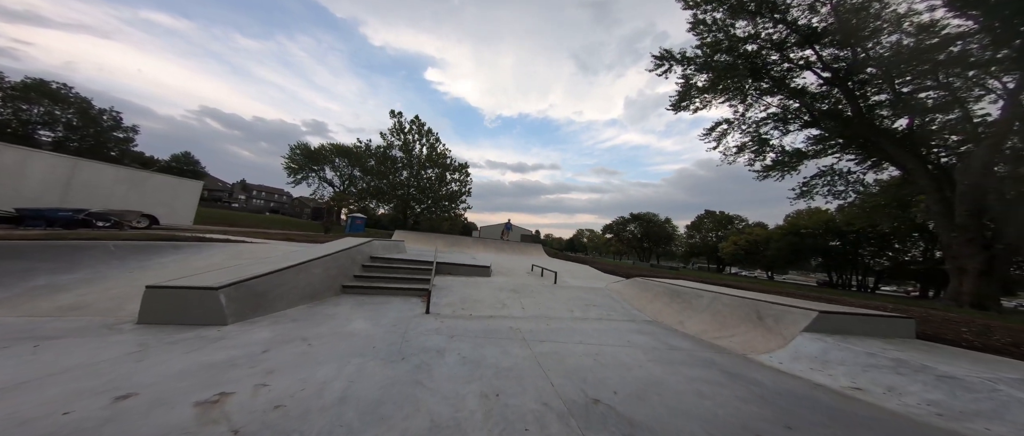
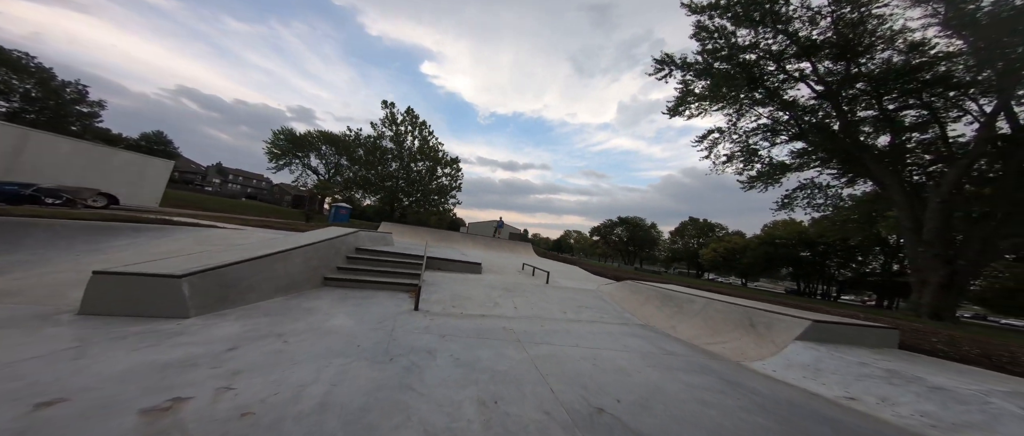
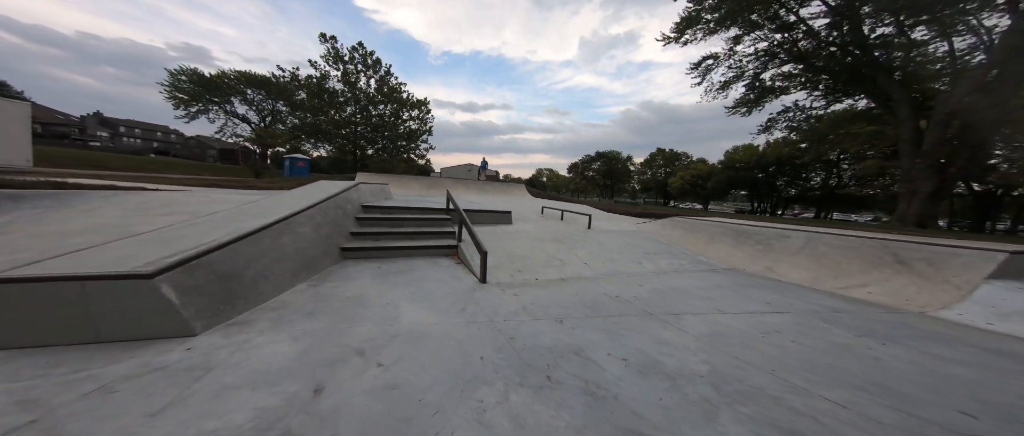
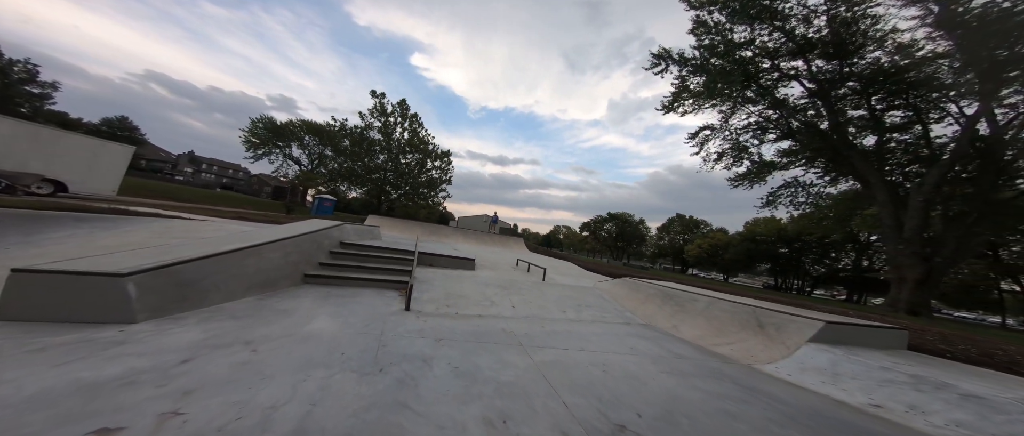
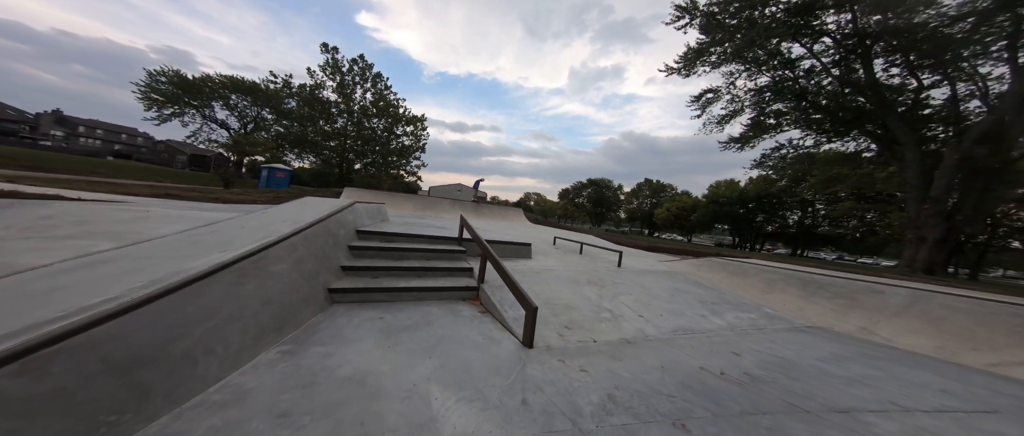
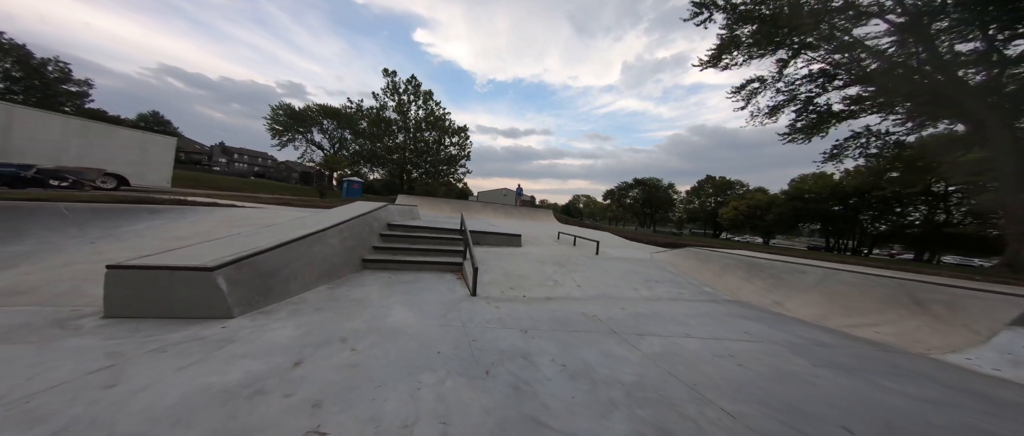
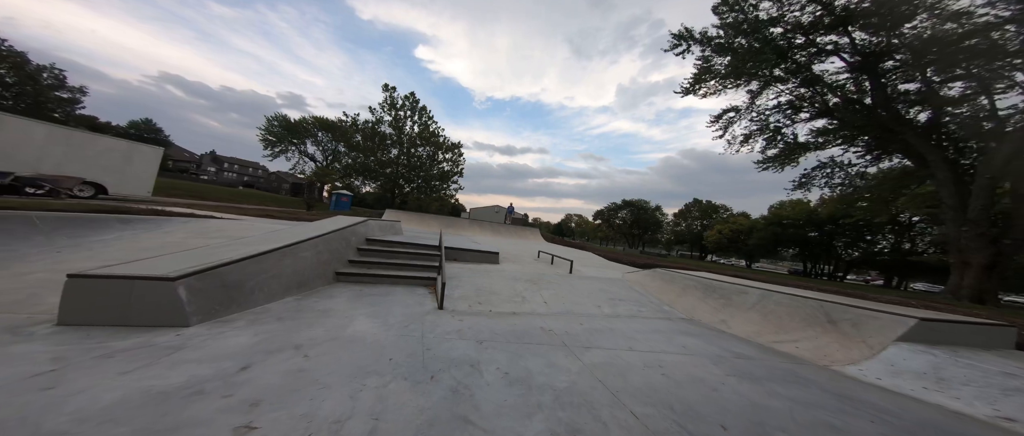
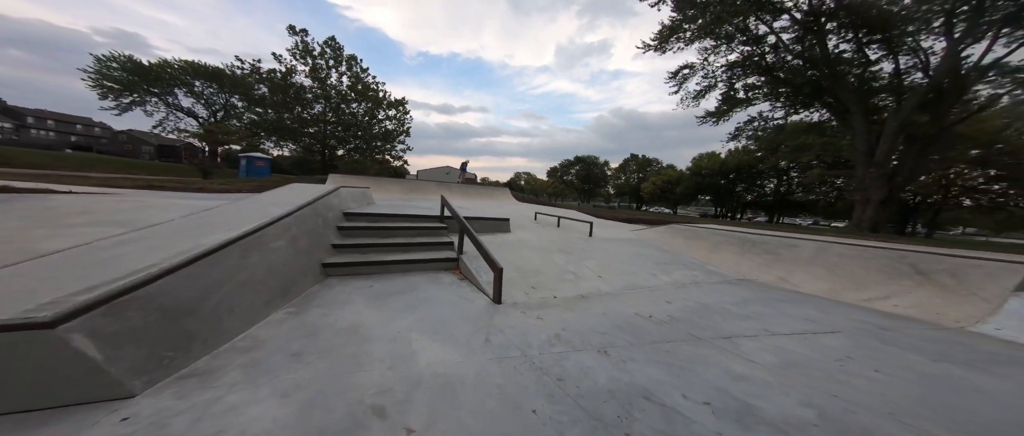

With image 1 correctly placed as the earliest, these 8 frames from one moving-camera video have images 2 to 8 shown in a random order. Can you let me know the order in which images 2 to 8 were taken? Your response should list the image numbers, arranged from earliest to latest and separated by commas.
2, 4, 7, 6, 3, 8, 5
